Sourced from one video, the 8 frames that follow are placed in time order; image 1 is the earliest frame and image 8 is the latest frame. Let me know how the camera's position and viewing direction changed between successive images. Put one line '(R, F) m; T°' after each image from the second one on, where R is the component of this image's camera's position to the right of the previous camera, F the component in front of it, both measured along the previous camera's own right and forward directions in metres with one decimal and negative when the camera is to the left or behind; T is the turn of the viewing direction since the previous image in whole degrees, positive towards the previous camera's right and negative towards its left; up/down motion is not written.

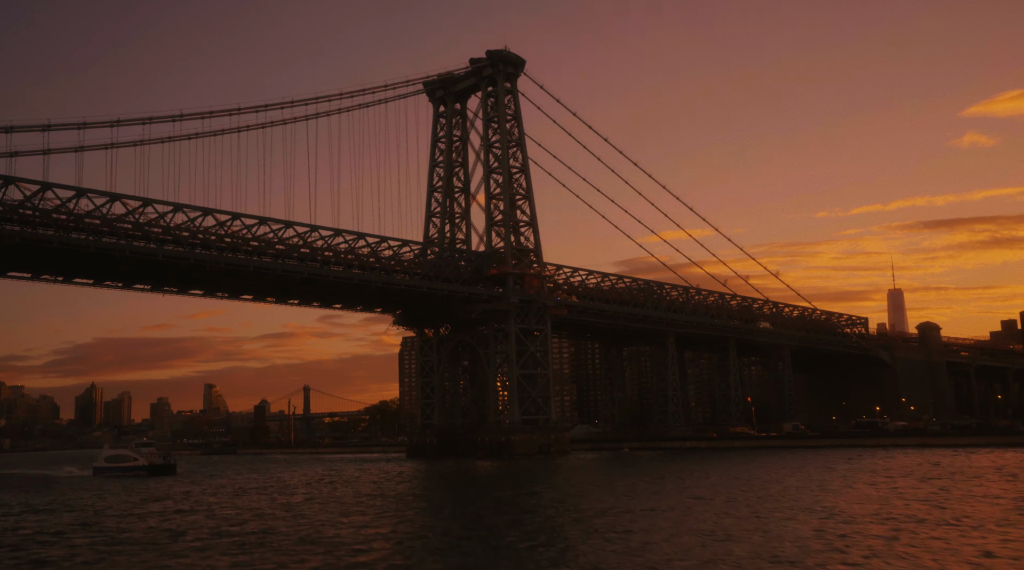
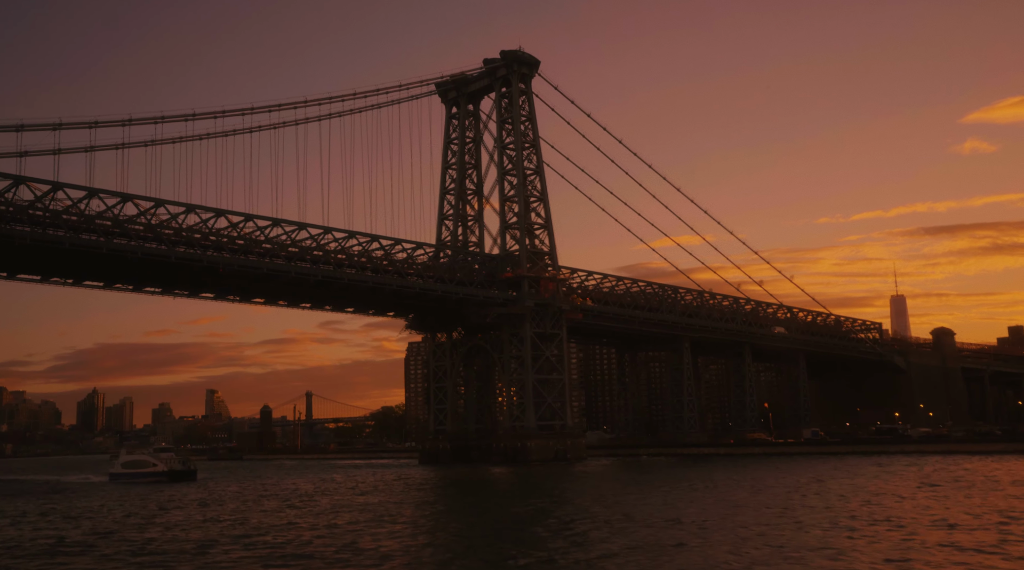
(-1.1, +1.0) m; 0°
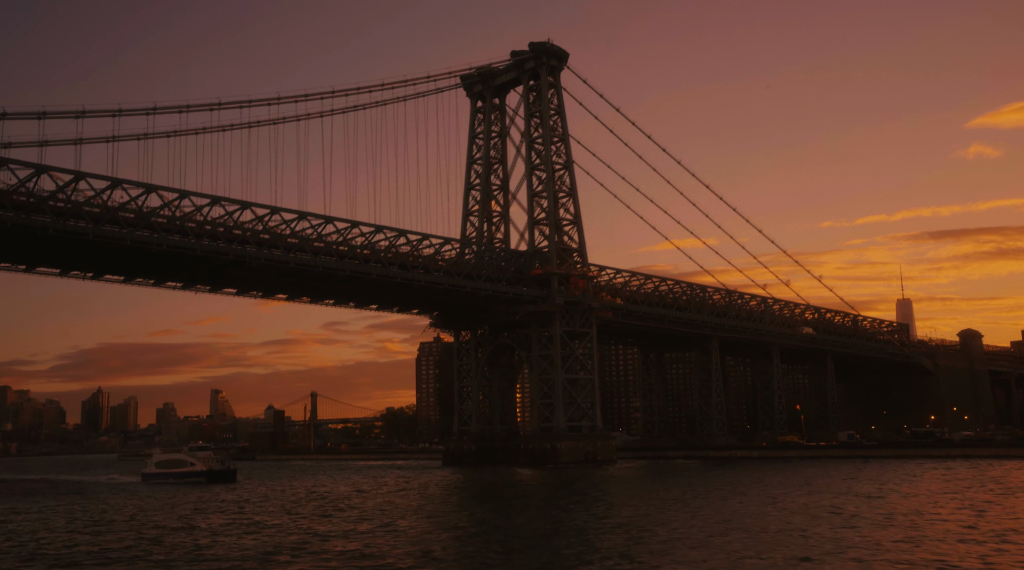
(-1.9, +1.8) m; 0°
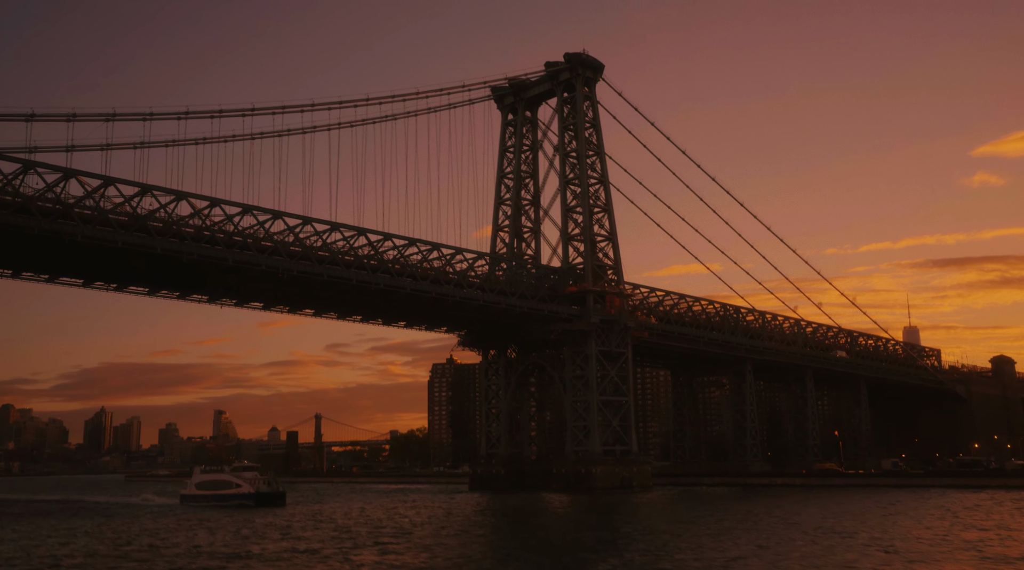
(-2.2, +2.1) m; 0°
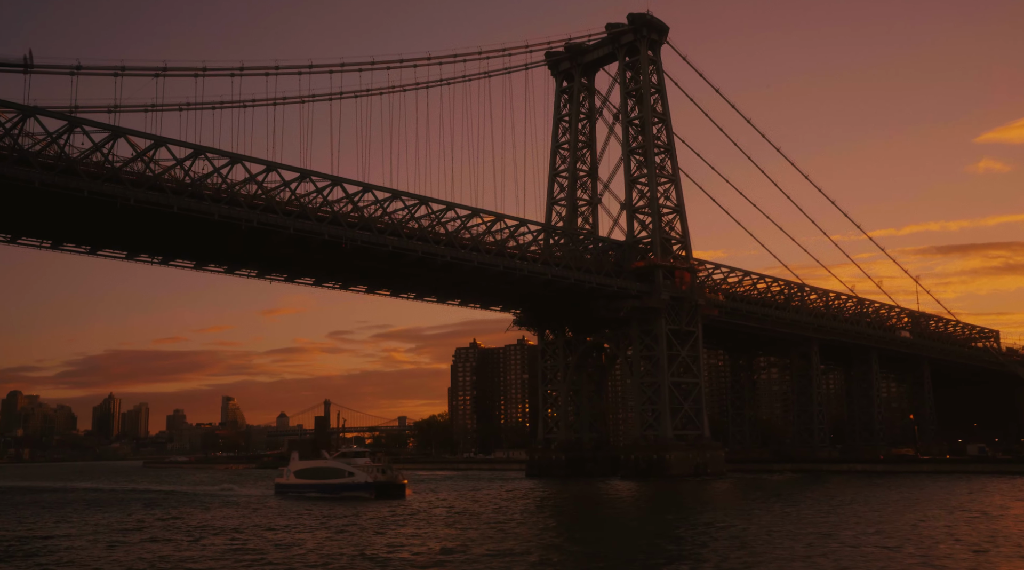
(-4.1, +3.9) m; 0°
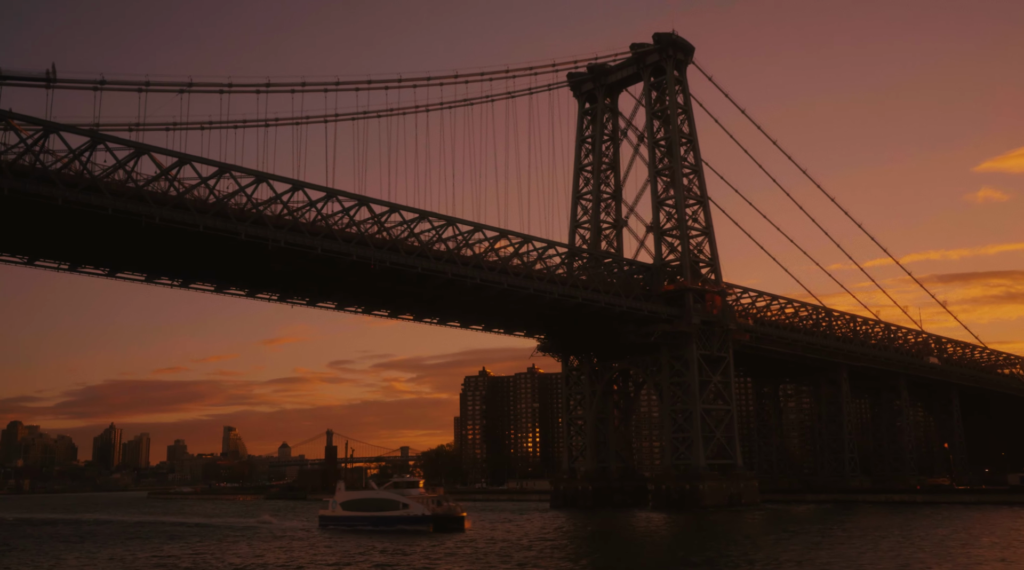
(-1.6, +1.6) m; 0°
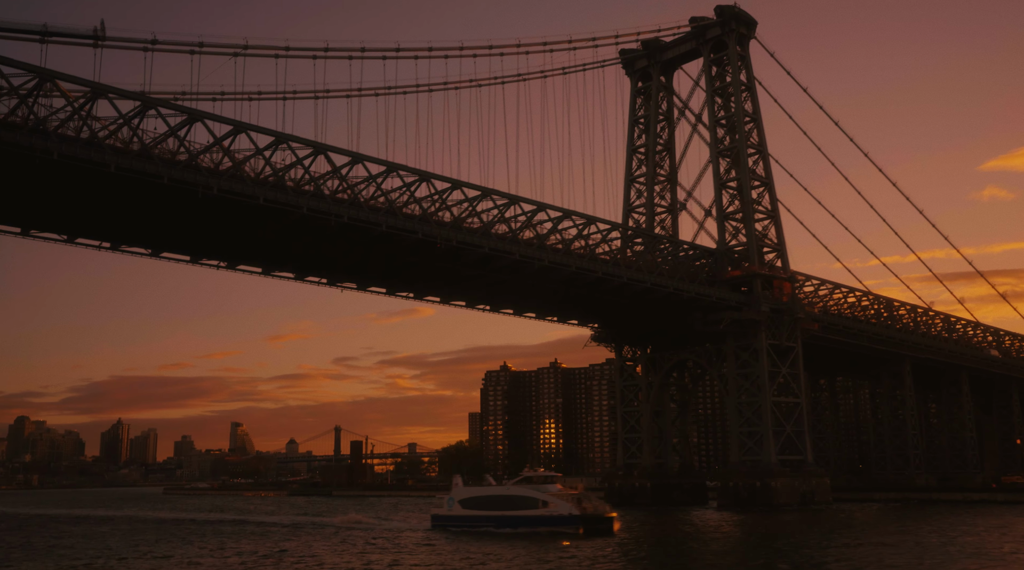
(-3.3, +3.1) m; 0°
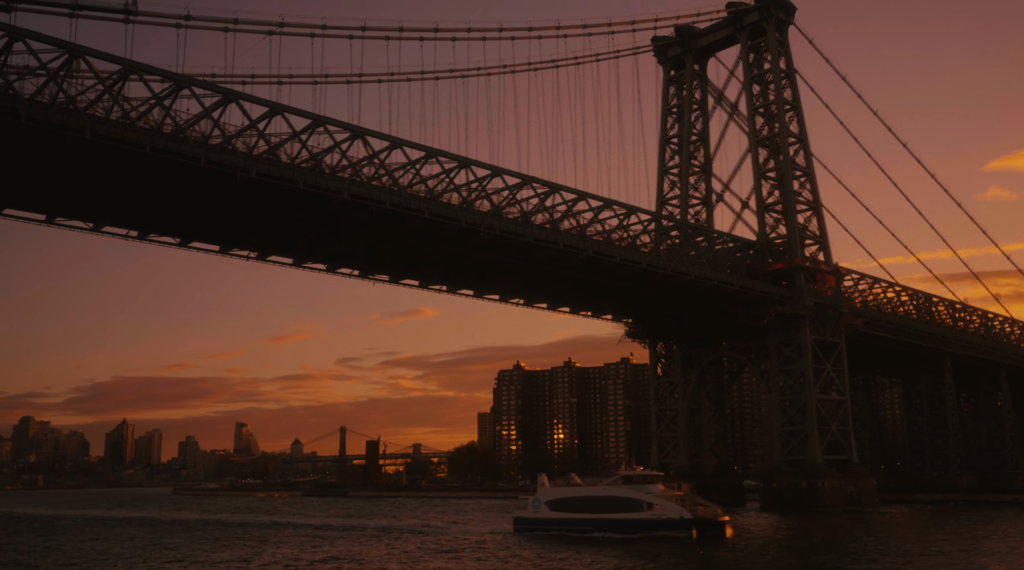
(-1.9, +1.8) m; 0°
